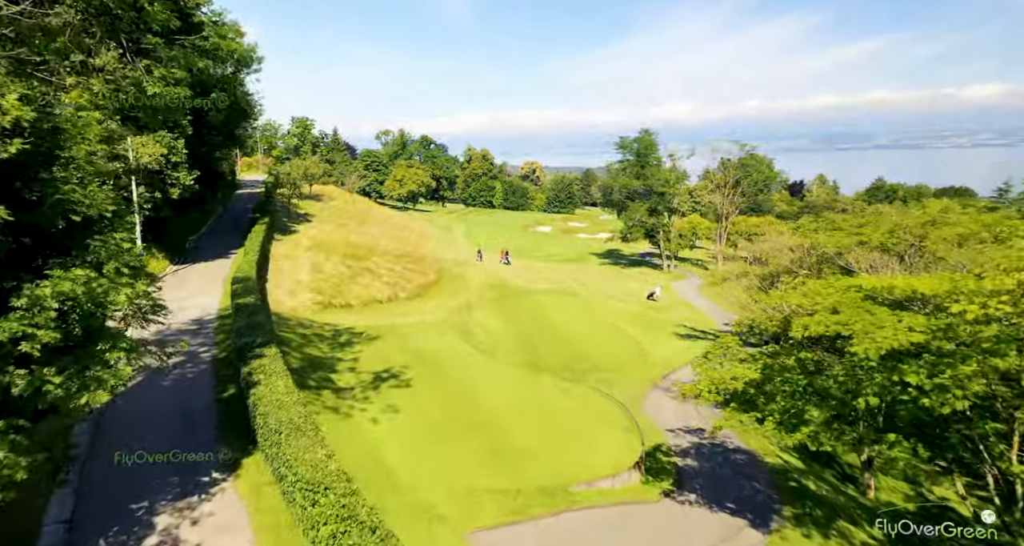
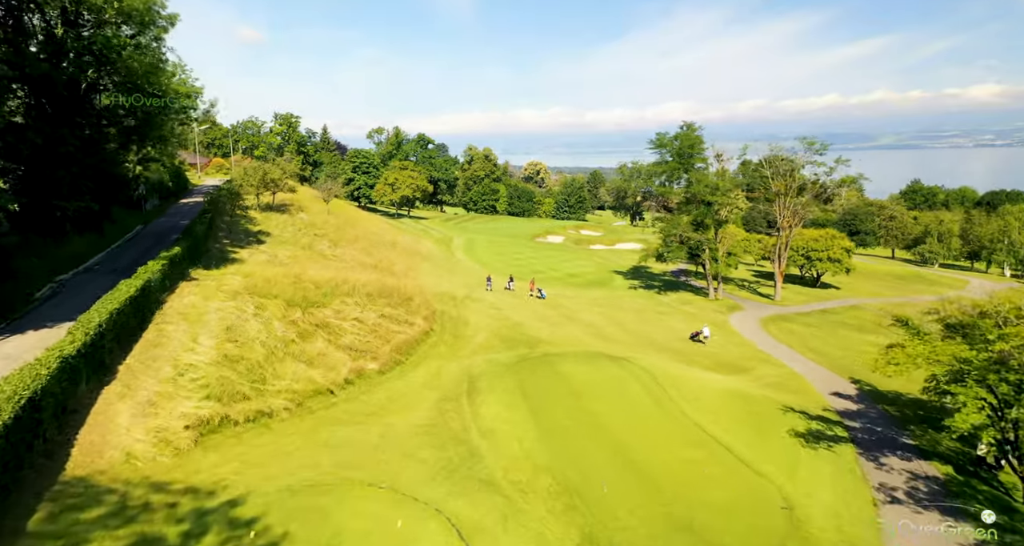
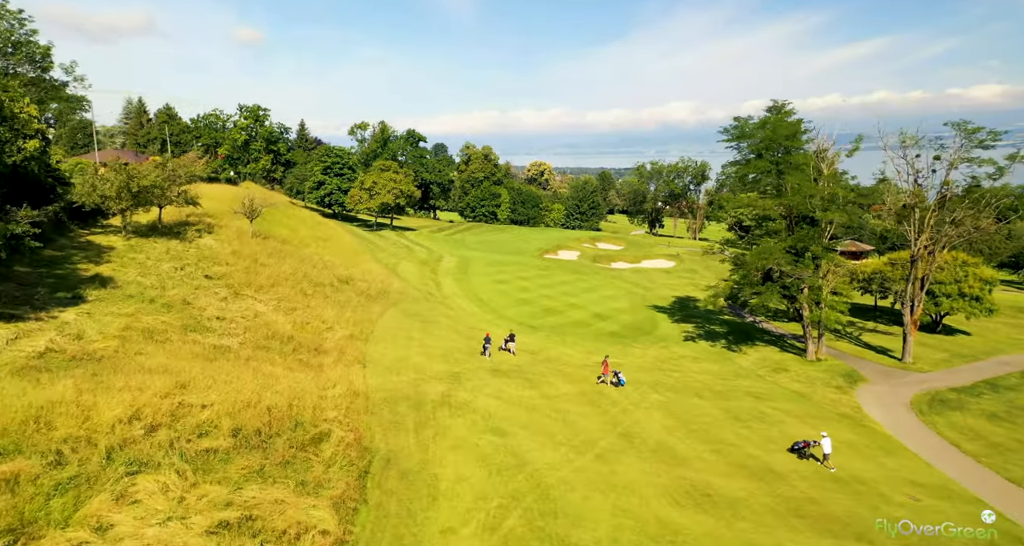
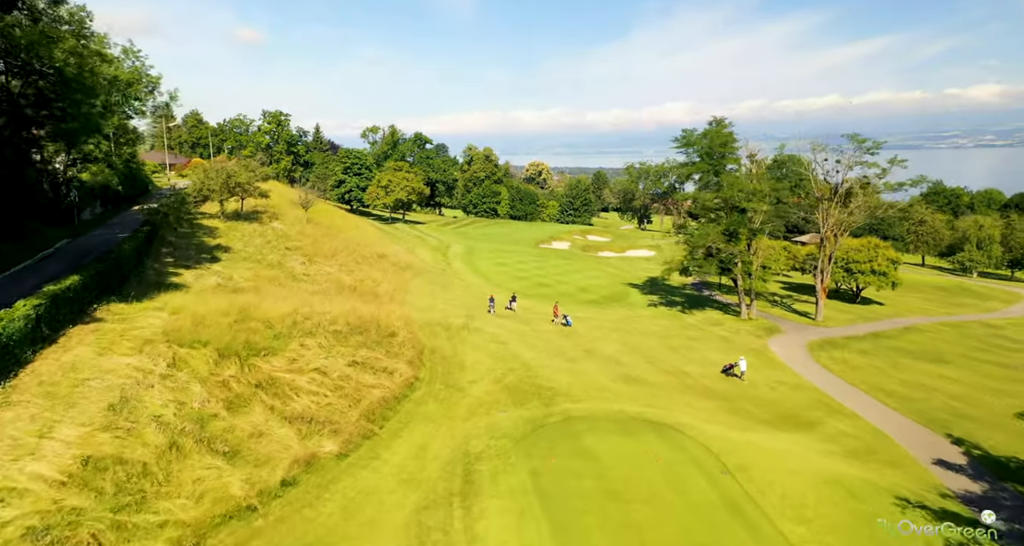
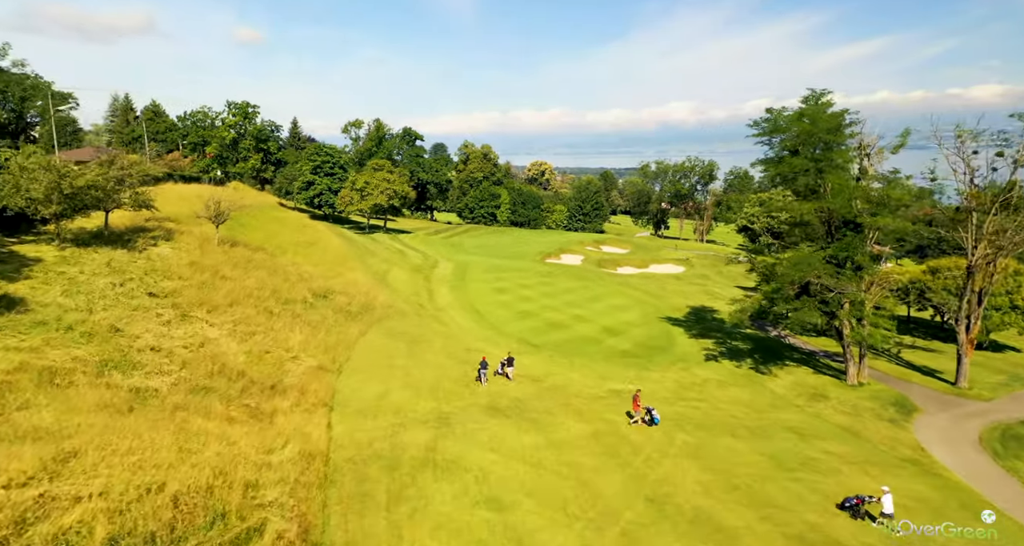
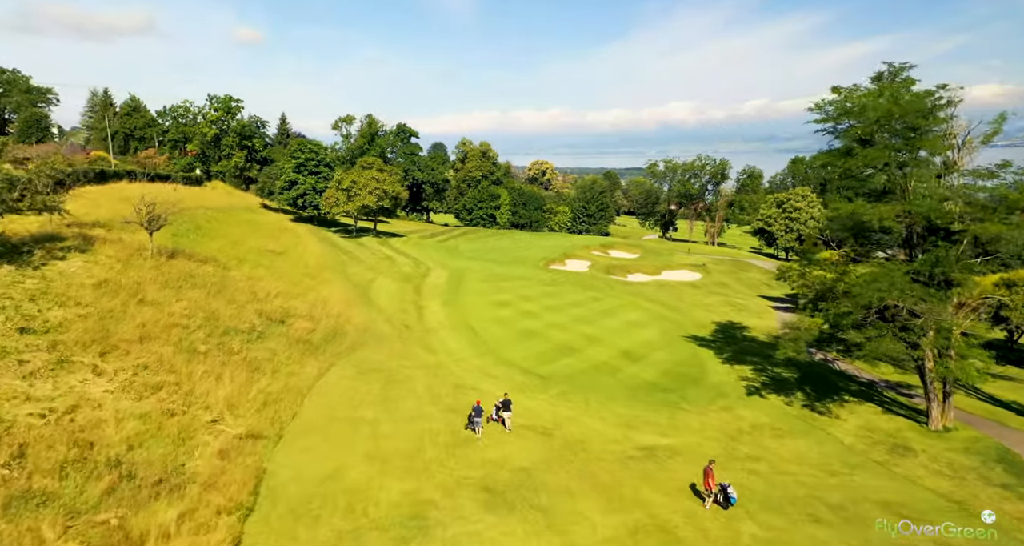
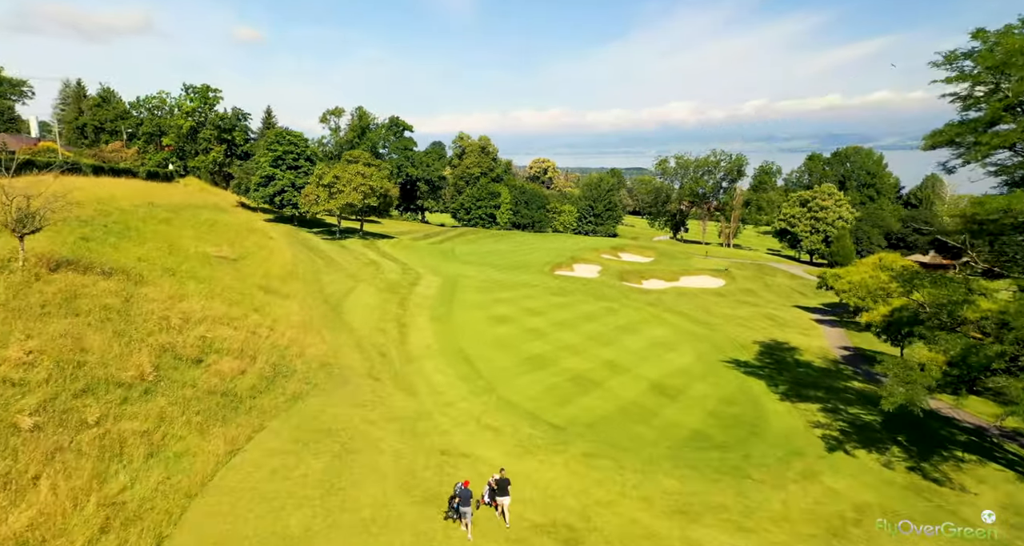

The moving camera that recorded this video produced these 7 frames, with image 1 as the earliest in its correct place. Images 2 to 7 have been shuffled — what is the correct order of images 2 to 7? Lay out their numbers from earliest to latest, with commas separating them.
2, 4, 3, 5, 6, 7
